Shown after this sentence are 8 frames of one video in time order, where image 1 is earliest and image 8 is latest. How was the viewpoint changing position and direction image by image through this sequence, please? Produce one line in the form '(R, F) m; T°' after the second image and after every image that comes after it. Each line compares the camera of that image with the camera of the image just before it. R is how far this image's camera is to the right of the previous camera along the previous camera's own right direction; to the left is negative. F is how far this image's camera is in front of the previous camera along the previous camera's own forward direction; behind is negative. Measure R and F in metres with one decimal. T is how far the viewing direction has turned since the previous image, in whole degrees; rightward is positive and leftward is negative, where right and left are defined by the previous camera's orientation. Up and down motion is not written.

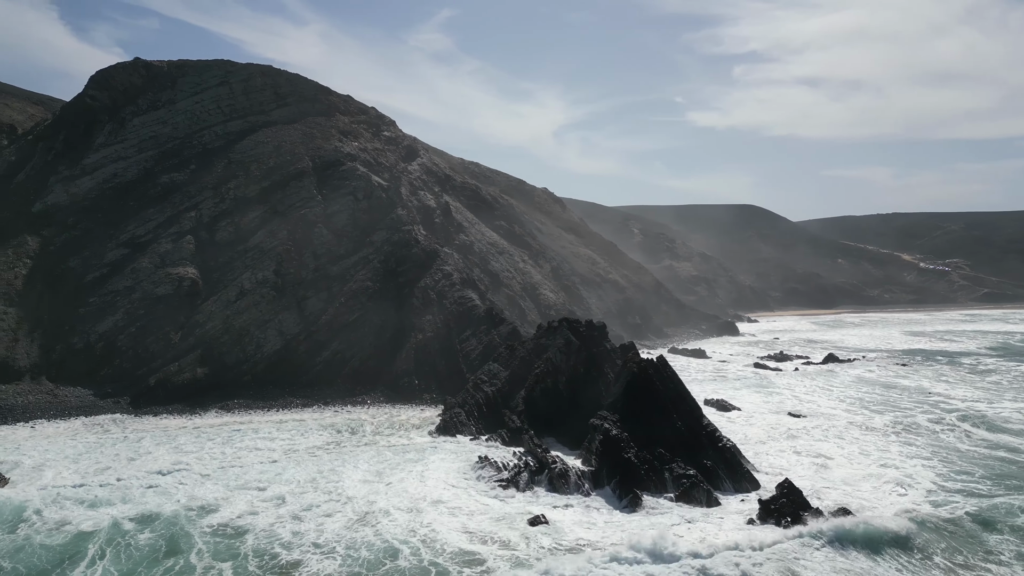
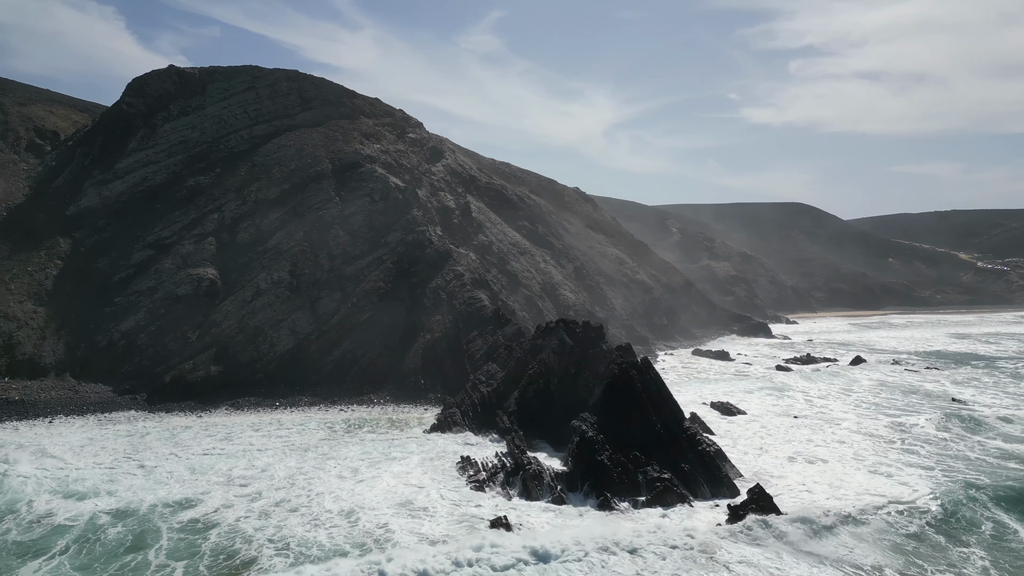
(+1.5, +0.1) m; -4°
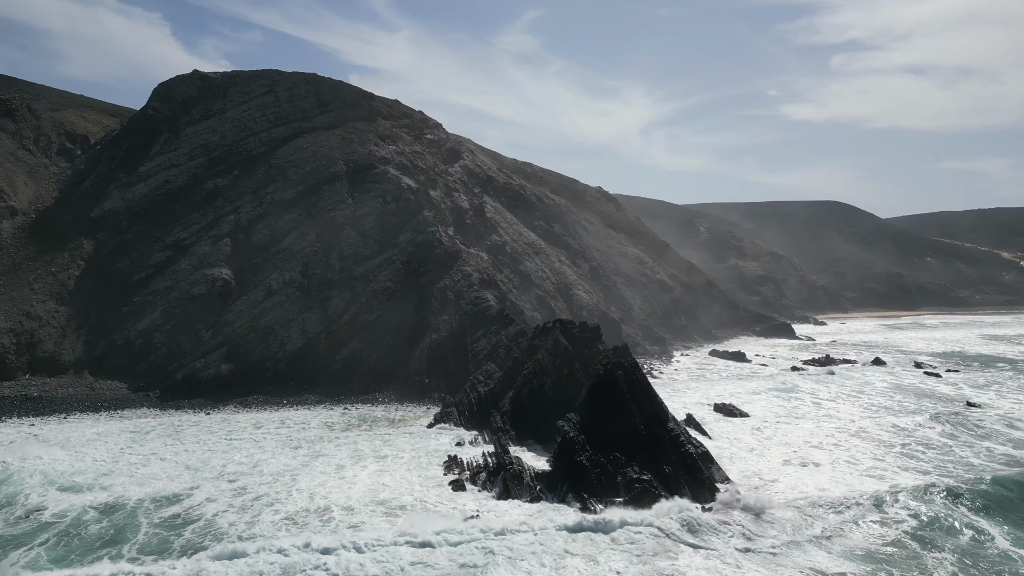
(+1.1, 0.0) m; -3°
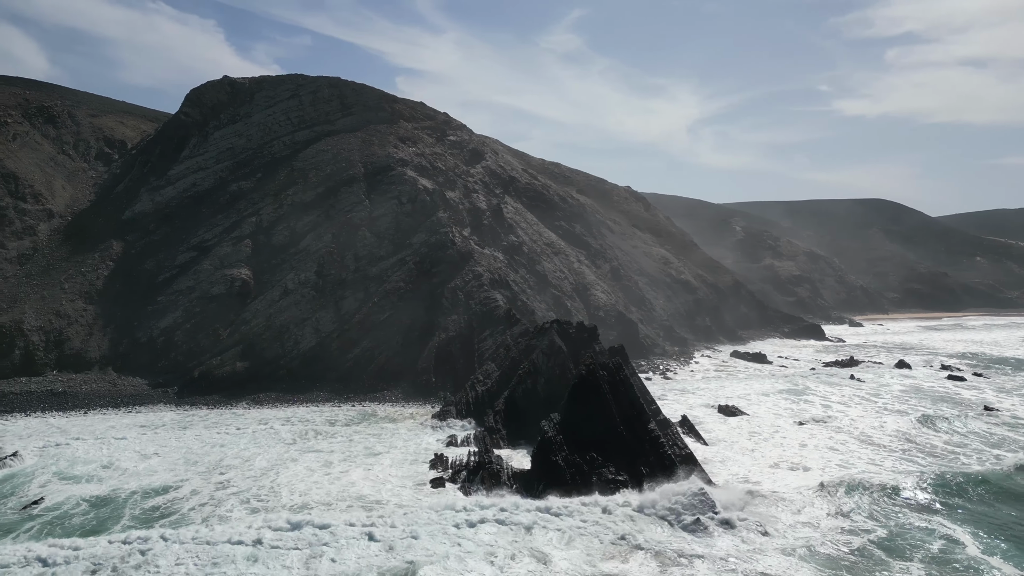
(+1.3, -0.1) m; -3°
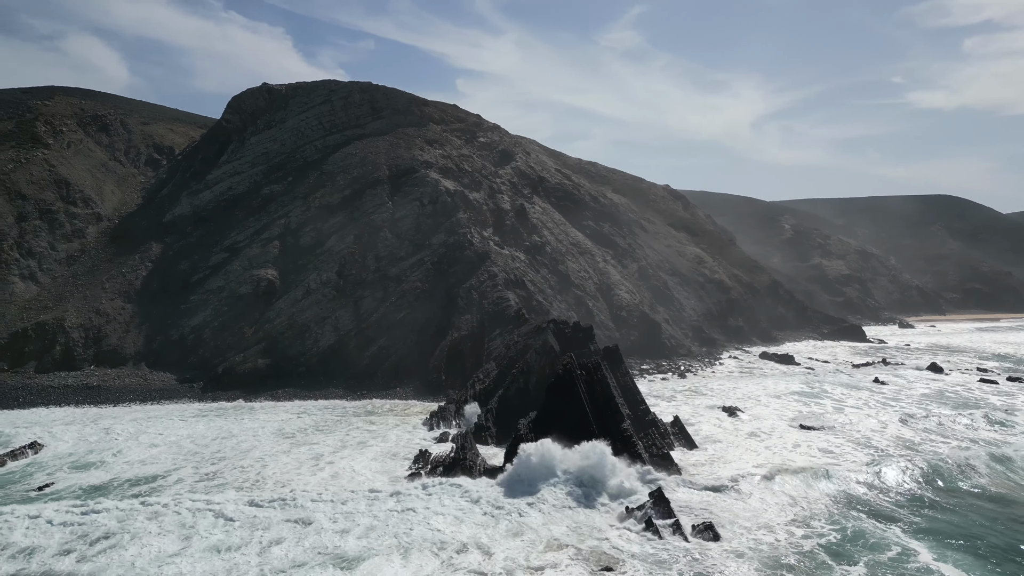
(+1.8, -0.2) m; -5°
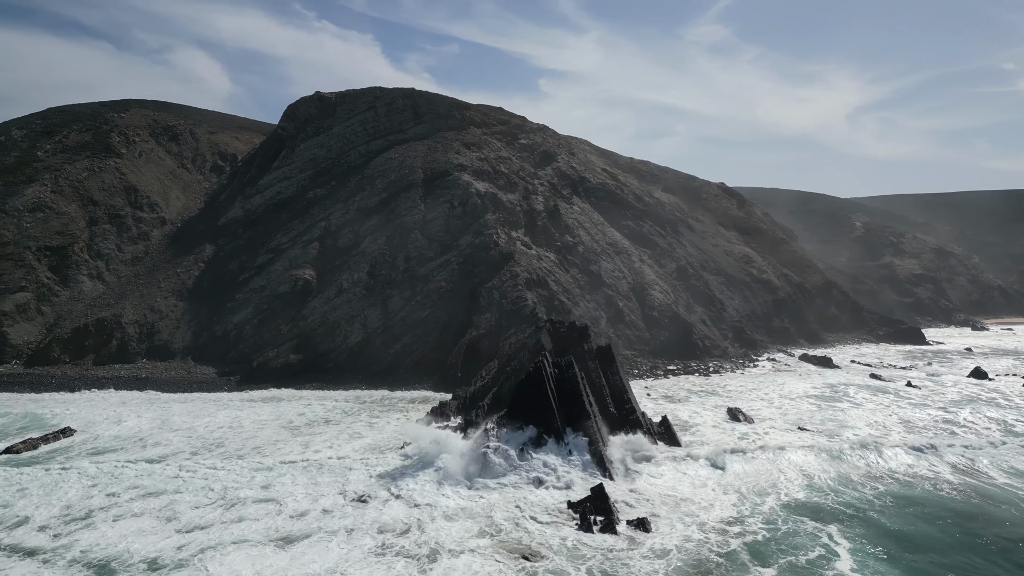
(+2.5, -0.4) m; -6°
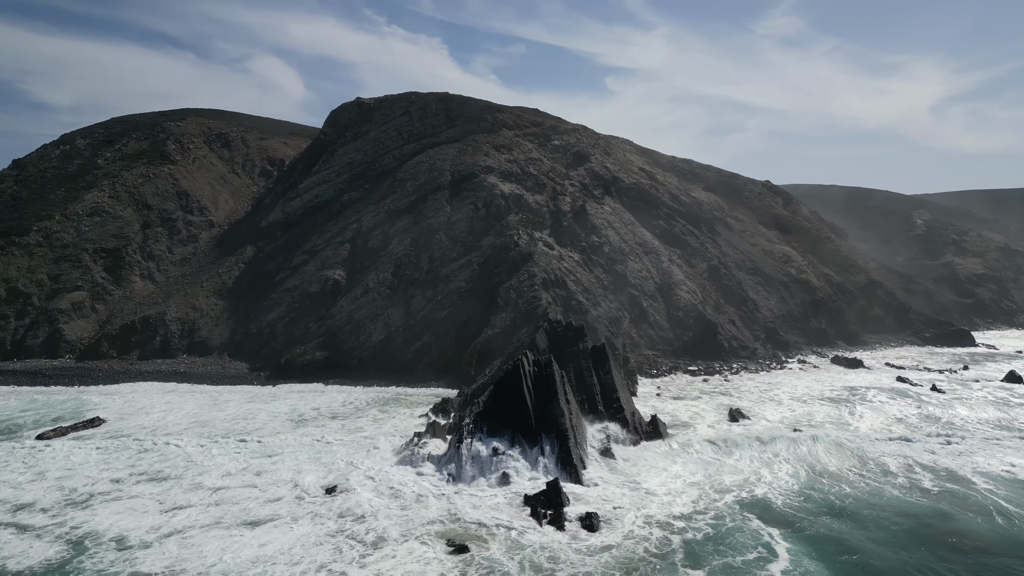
(+2.0, -0.4) m; -5°
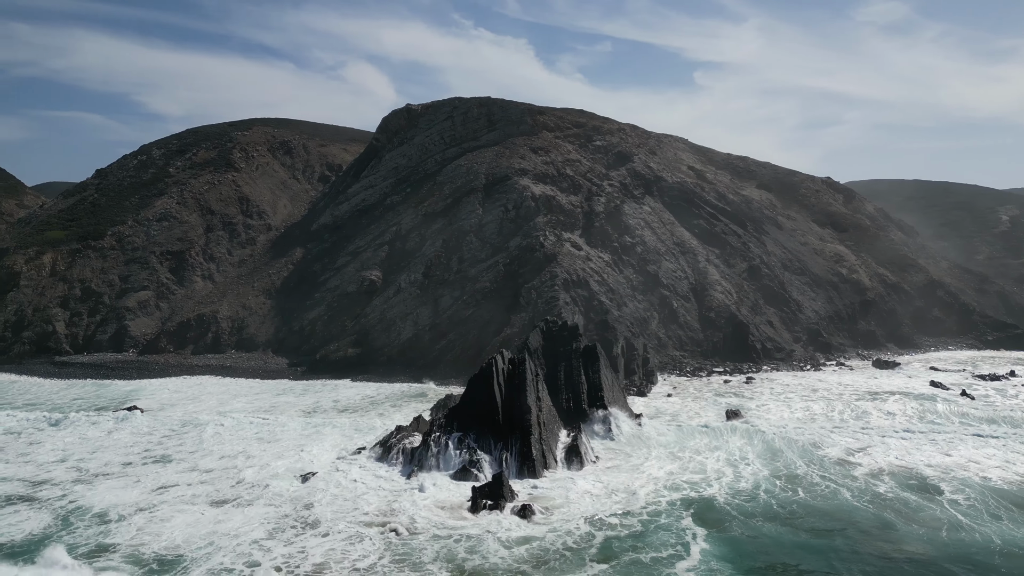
(+2.7, -0.5) m; -7°
